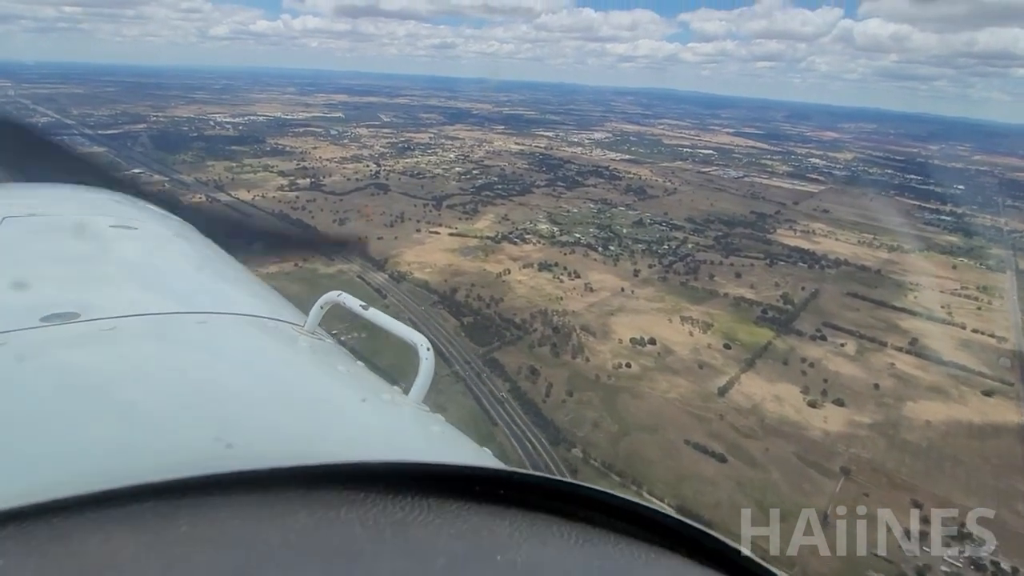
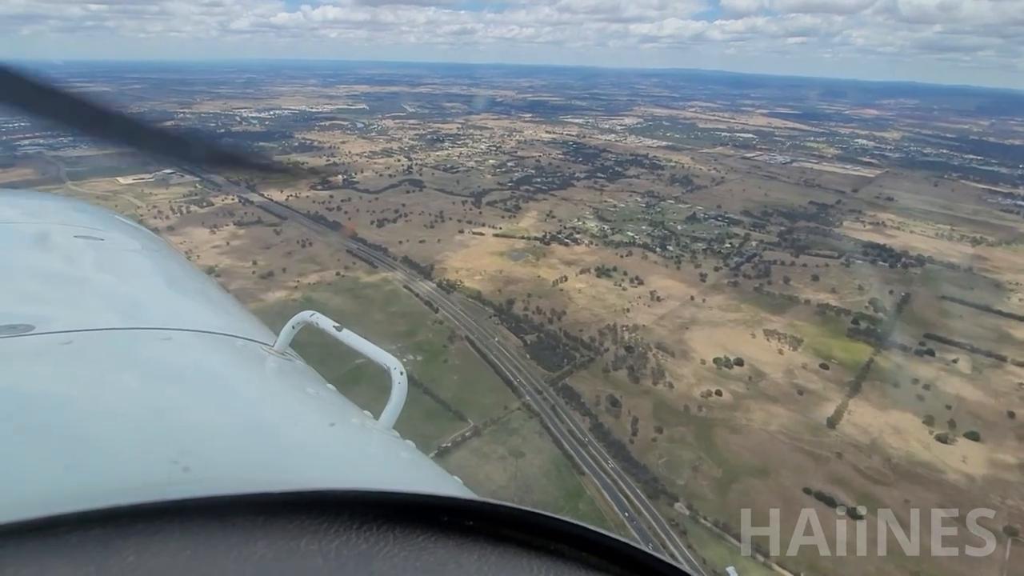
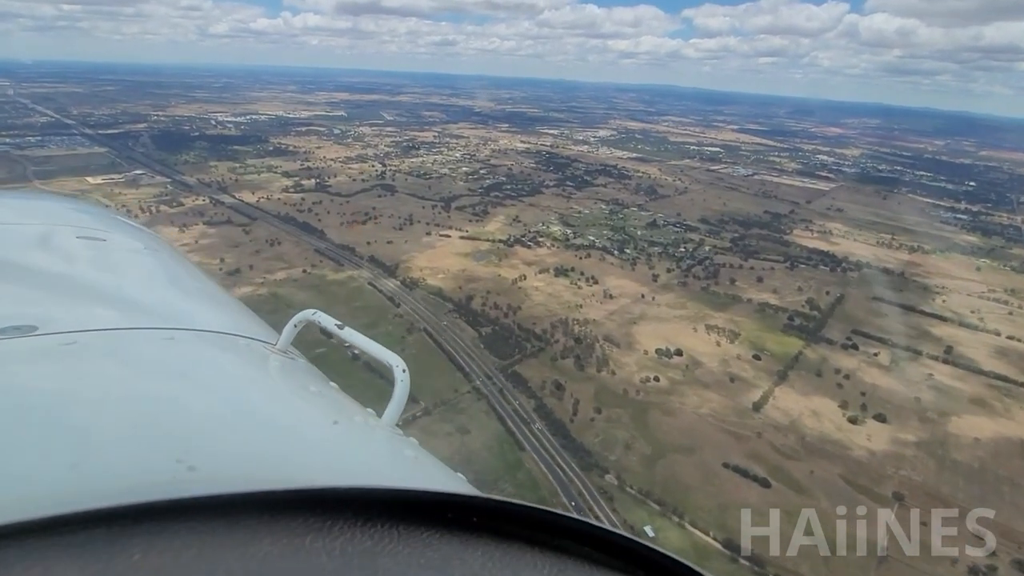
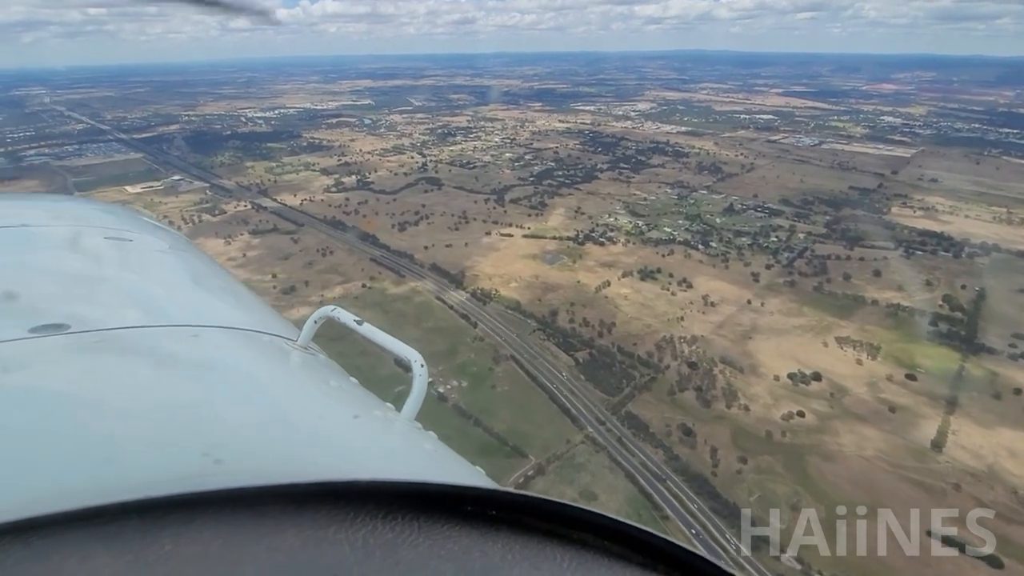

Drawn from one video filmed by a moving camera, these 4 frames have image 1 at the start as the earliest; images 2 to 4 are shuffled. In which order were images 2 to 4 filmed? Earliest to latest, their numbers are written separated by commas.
3, 2, 4
